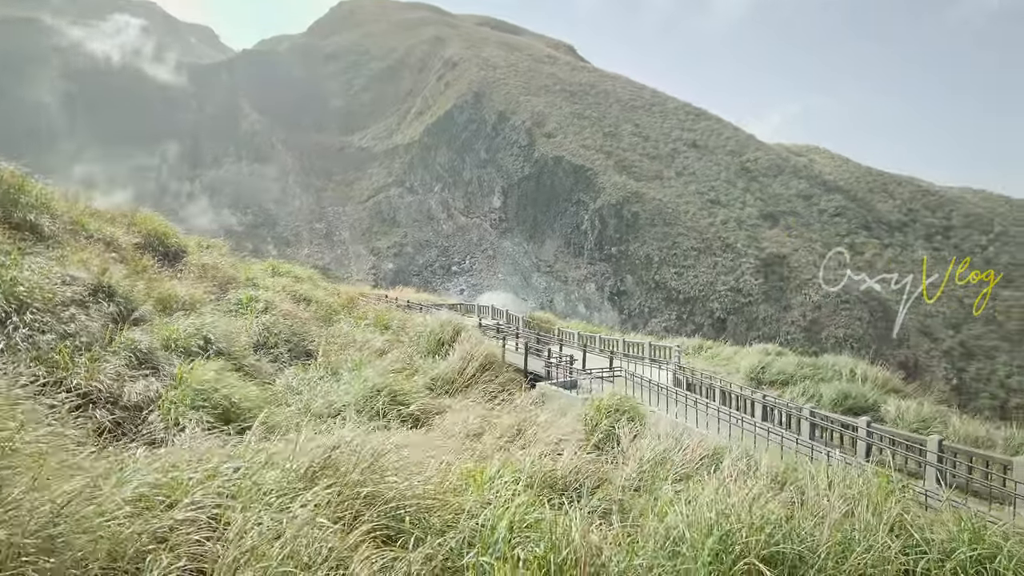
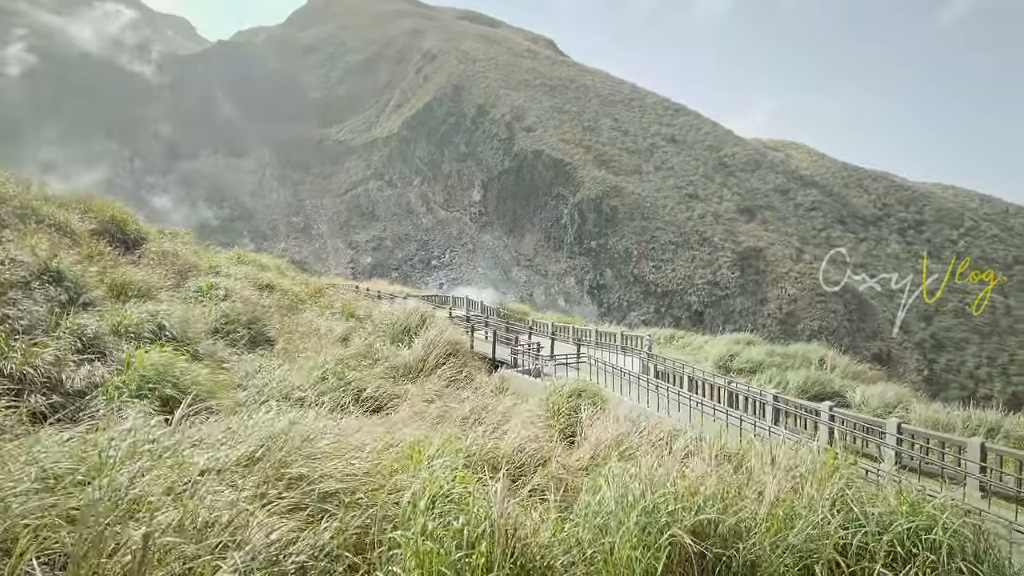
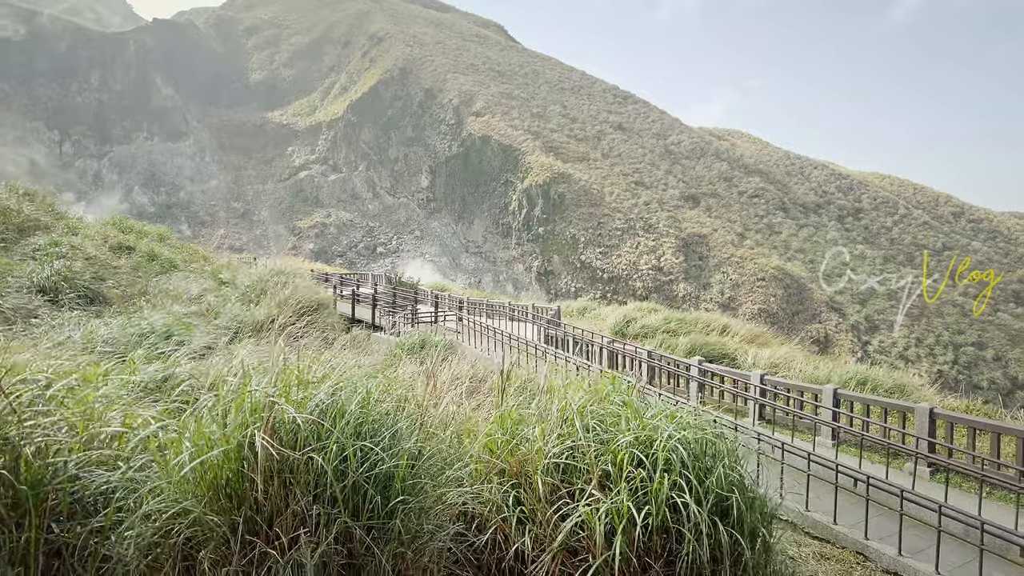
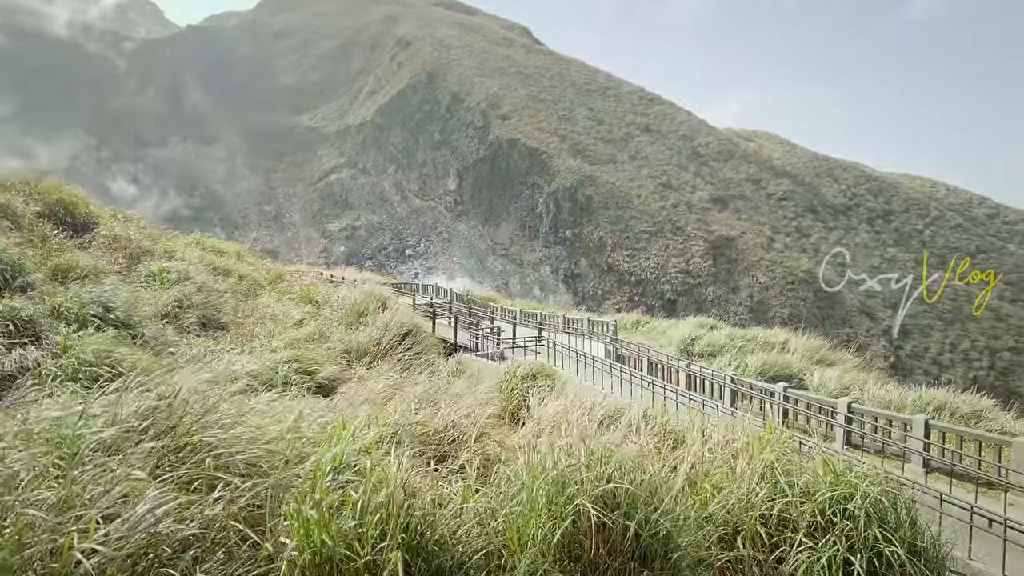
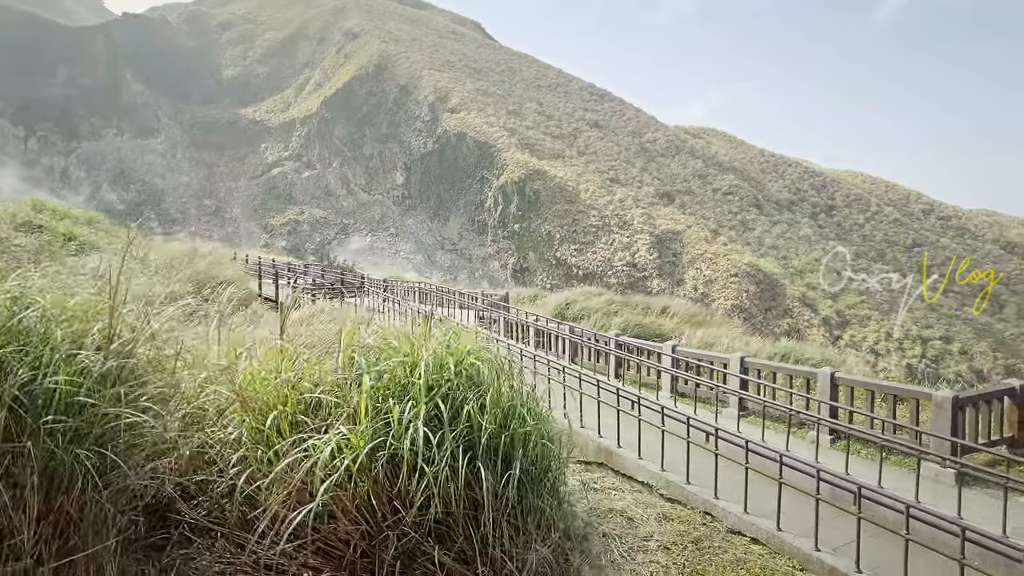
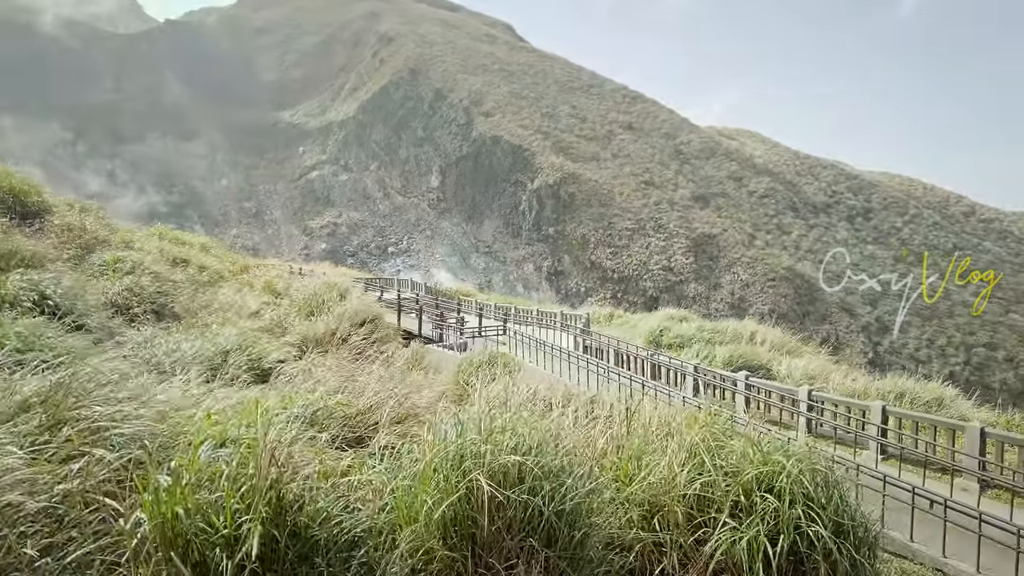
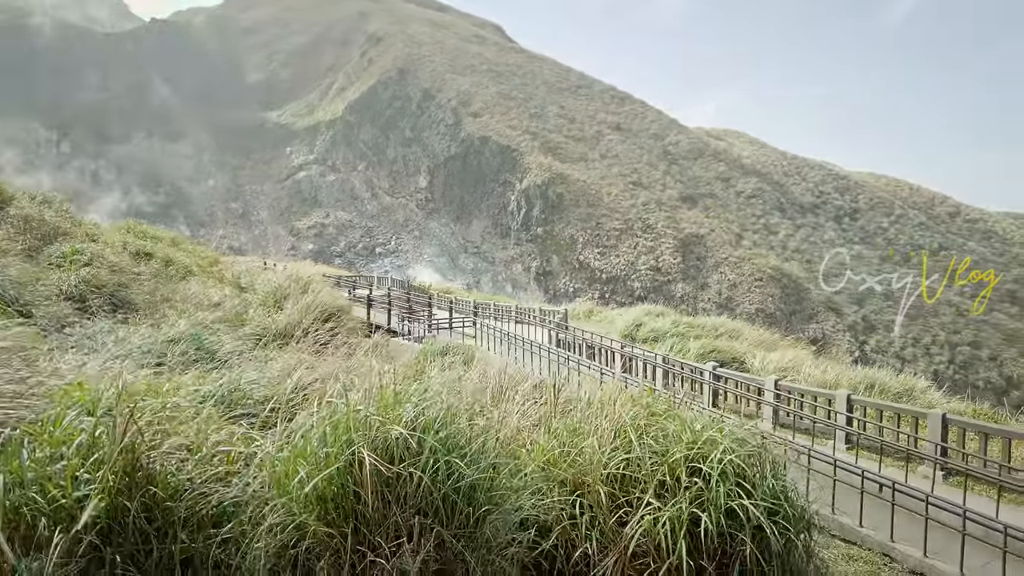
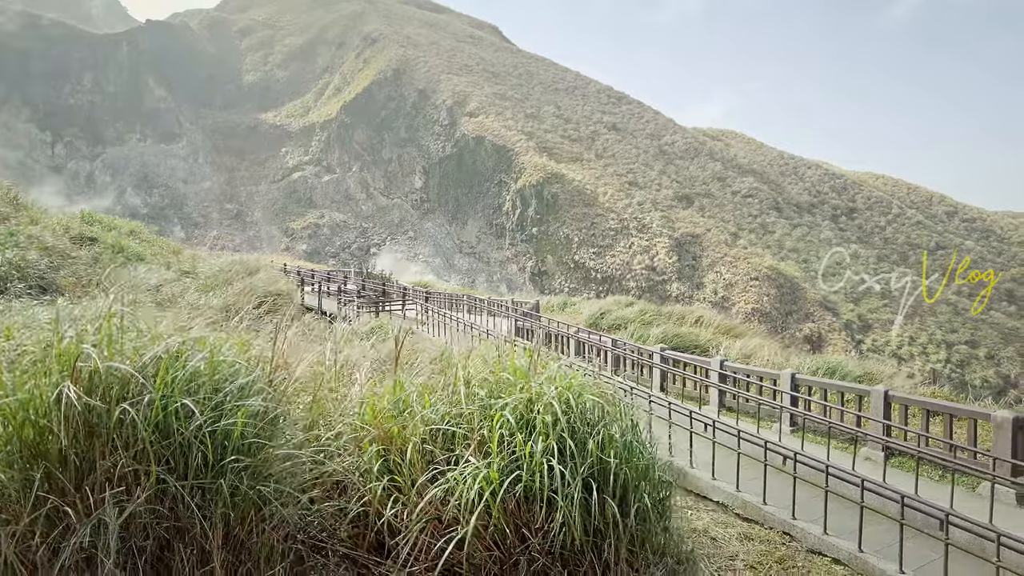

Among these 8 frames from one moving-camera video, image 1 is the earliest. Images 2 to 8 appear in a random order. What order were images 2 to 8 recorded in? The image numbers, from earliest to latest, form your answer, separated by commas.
2, 4, 6, 7, 3, 8, 5
